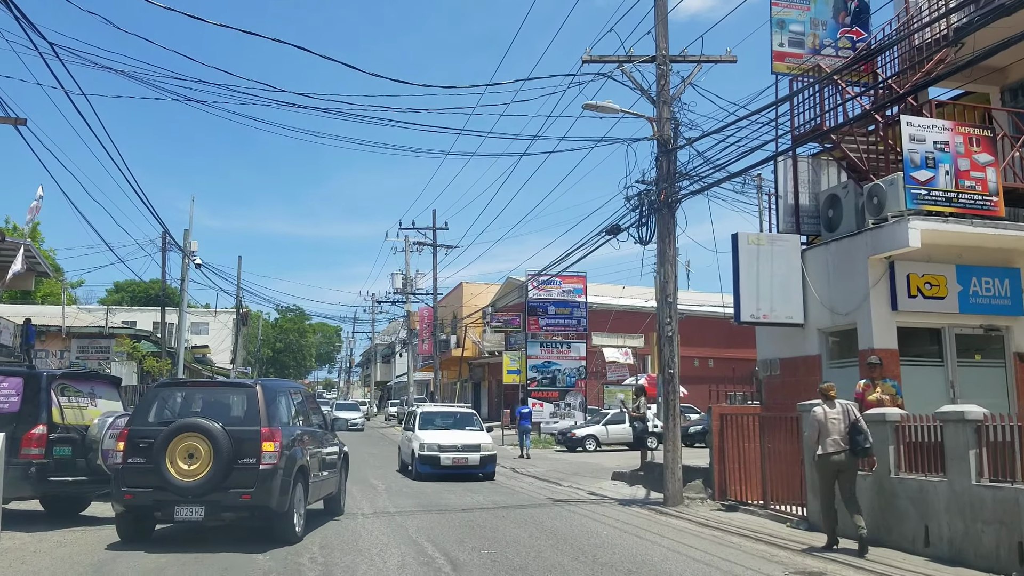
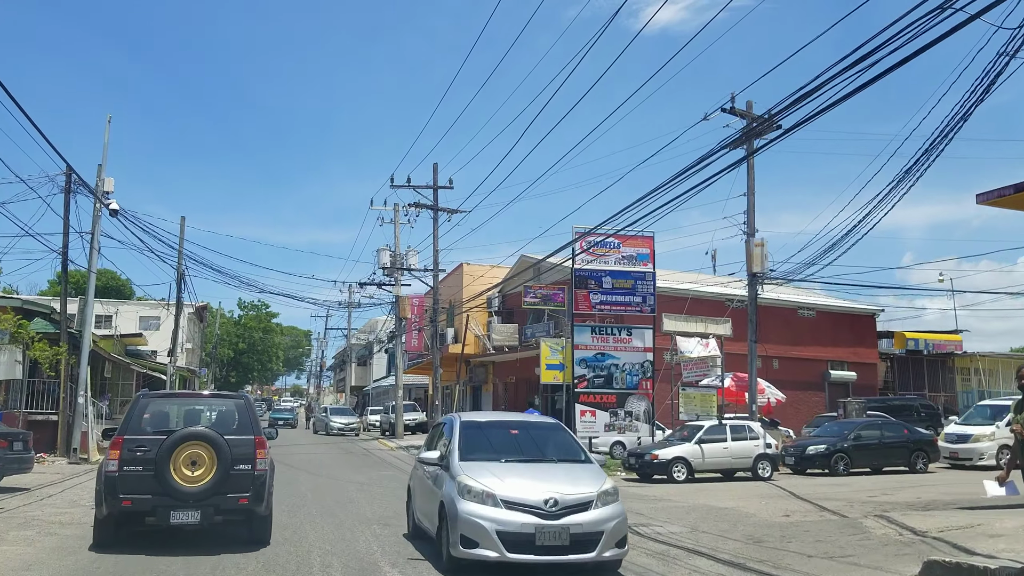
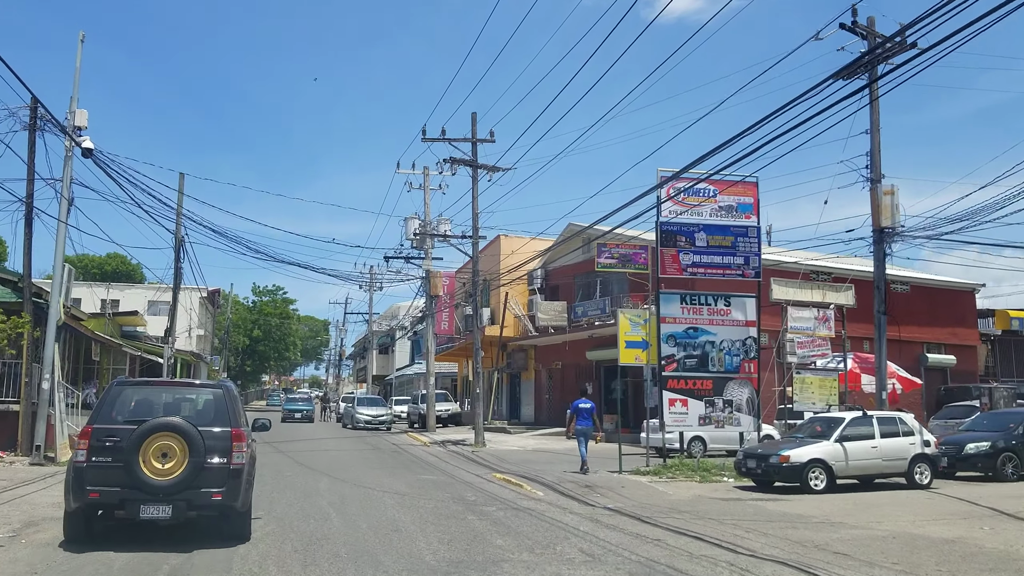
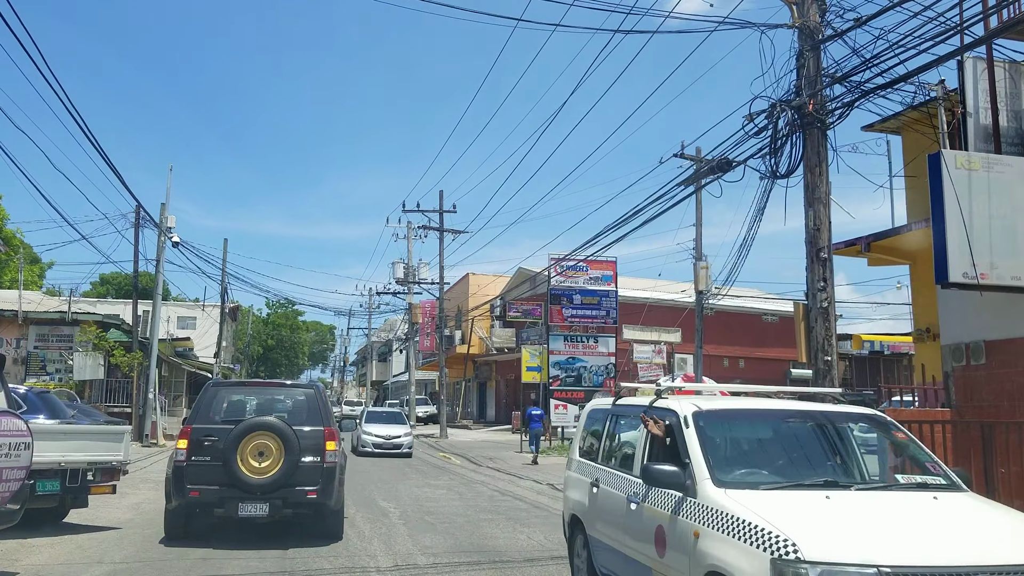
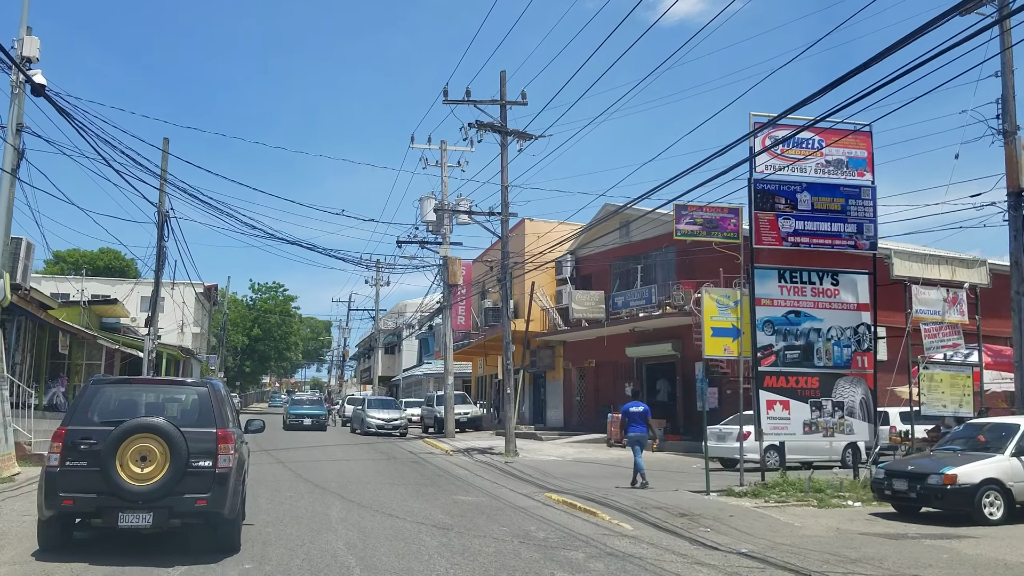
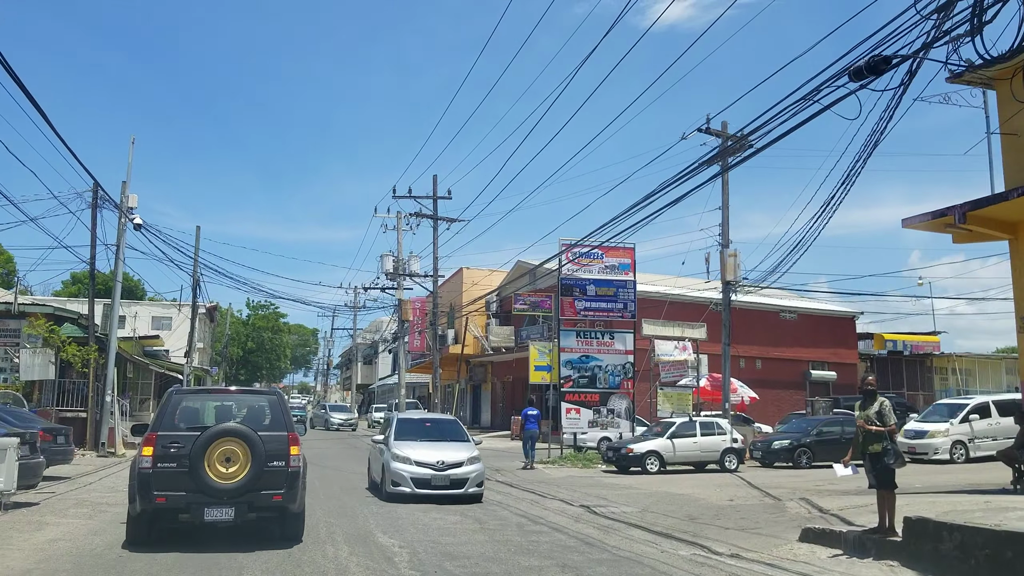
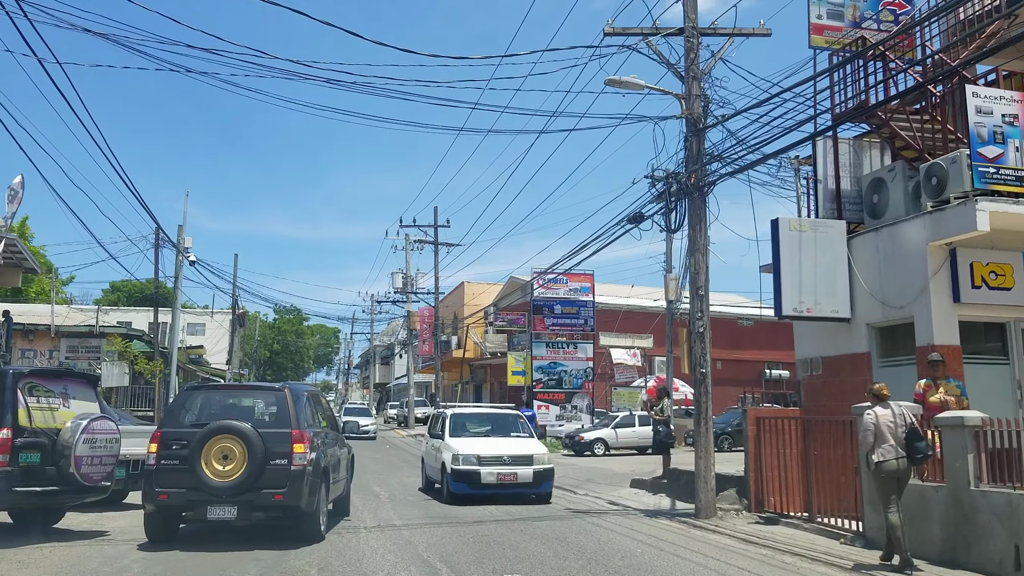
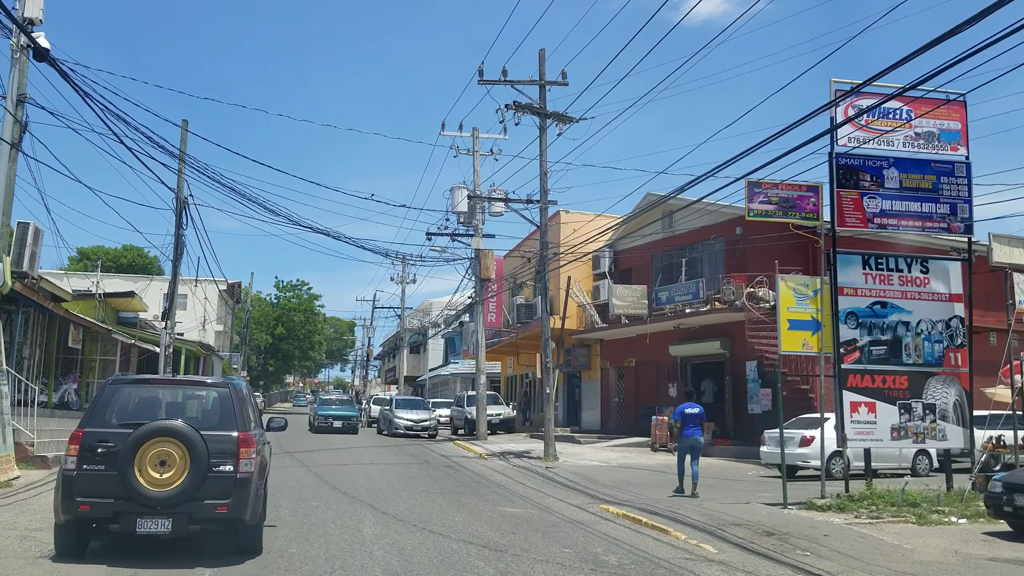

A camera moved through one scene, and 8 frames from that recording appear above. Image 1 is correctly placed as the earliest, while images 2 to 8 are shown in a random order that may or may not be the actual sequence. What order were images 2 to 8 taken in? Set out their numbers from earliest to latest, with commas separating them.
7, 4, 6, 2, 3, 5, 8
